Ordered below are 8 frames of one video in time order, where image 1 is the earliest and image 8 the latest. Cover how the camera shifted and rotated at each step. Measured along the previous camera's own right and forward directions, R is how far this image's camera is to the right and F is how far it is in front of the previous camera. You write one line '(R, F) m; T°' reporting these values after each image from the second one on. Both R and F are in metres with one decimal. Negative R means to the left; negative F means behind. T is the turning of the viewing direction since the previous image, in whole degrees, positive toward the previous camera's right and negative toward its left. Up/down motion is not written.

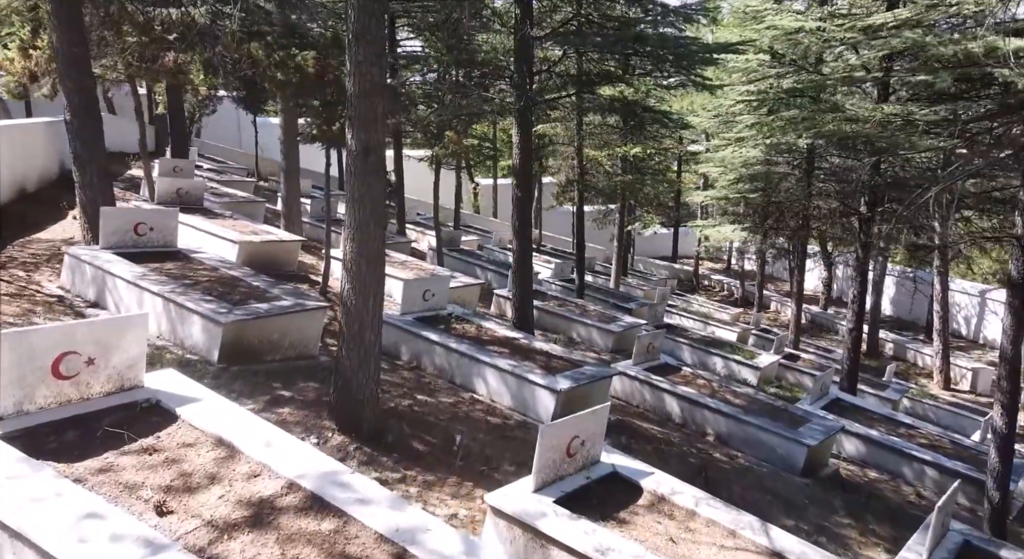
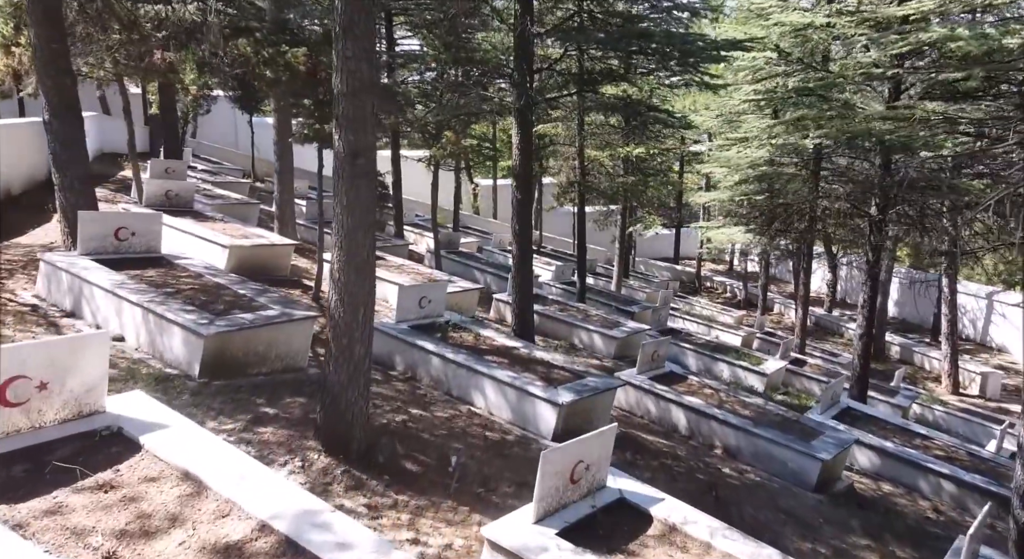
(0.0, +0.4) m; 0°
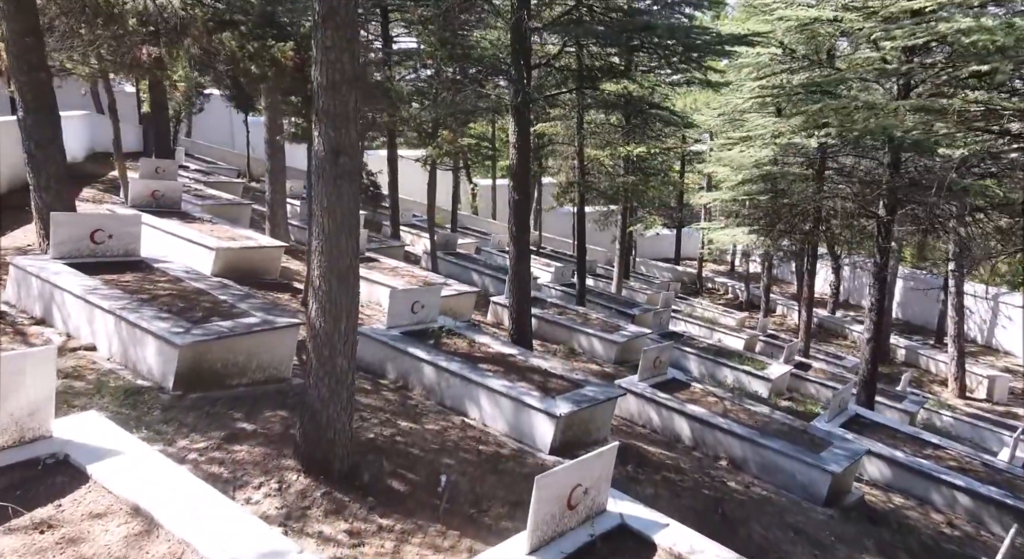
(0.0, +0.4) m; 0°
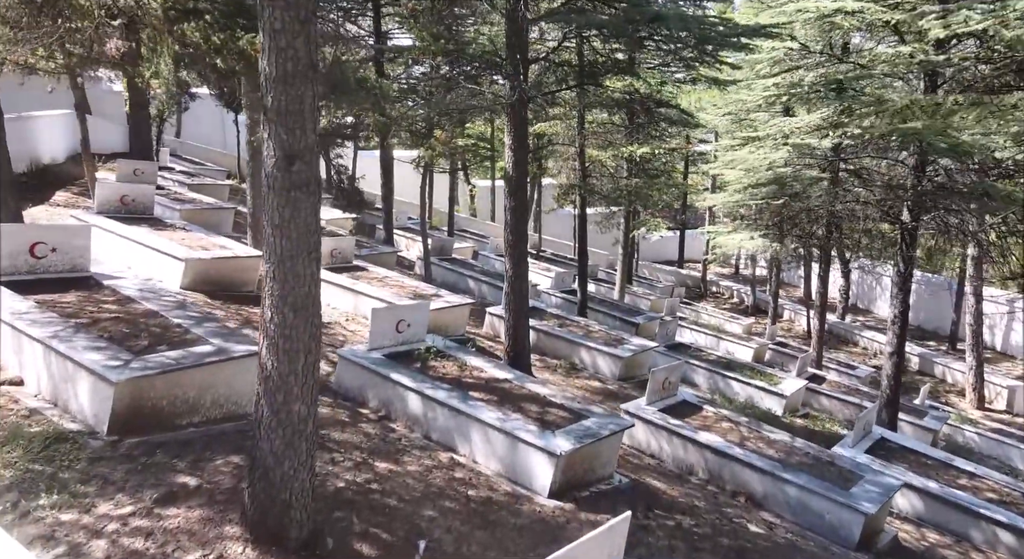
(+0.1, +0.9) m; 0°
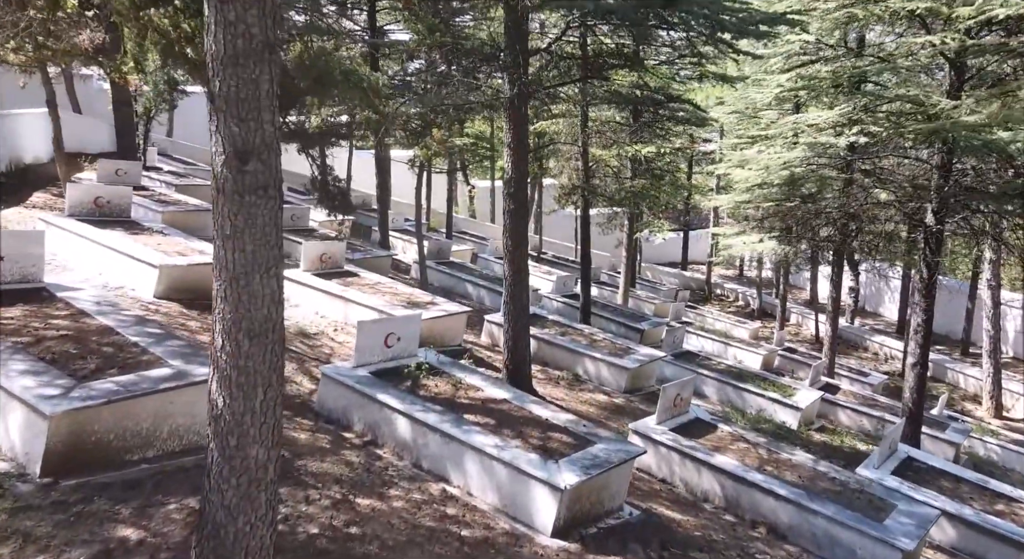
(0.0, +0.7) m; 0°
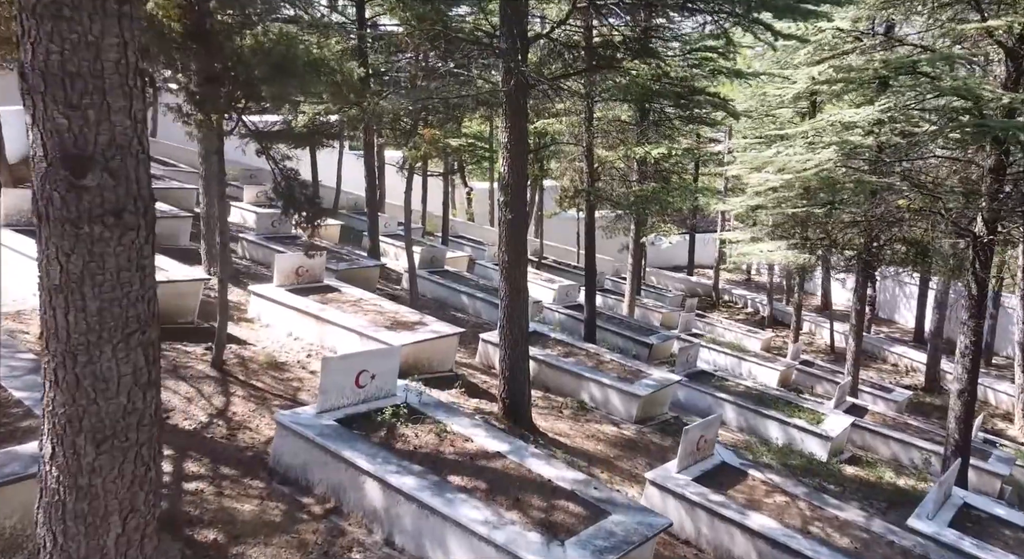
(0.0, +1.3) m; 0°
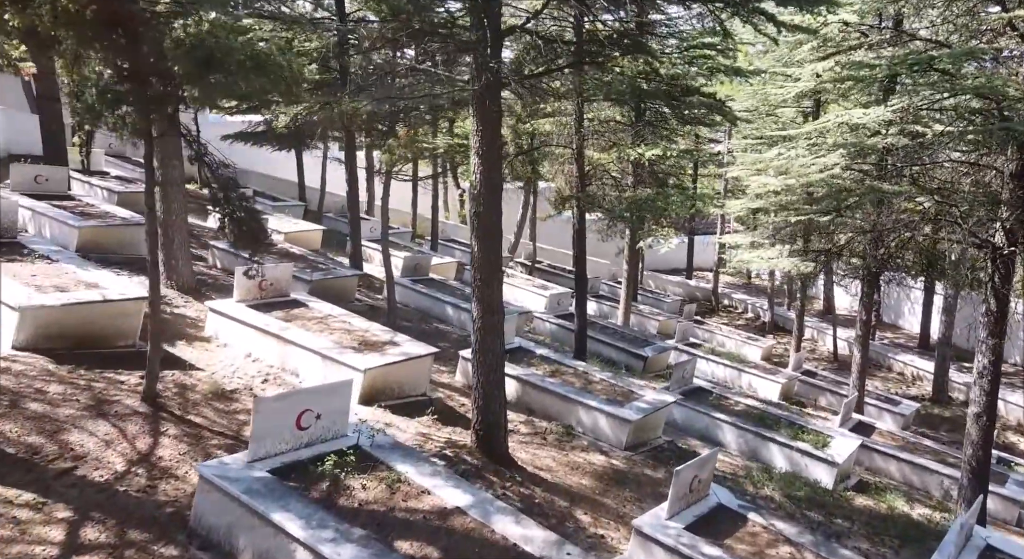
(+0.3, +0.9) m; 0°
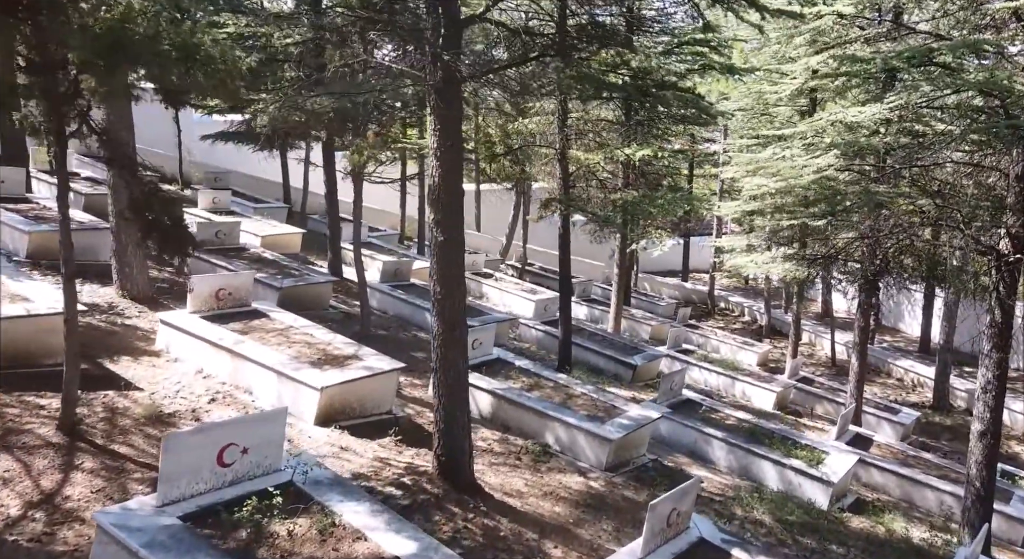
(+0.3, +0.6) m; 0°
